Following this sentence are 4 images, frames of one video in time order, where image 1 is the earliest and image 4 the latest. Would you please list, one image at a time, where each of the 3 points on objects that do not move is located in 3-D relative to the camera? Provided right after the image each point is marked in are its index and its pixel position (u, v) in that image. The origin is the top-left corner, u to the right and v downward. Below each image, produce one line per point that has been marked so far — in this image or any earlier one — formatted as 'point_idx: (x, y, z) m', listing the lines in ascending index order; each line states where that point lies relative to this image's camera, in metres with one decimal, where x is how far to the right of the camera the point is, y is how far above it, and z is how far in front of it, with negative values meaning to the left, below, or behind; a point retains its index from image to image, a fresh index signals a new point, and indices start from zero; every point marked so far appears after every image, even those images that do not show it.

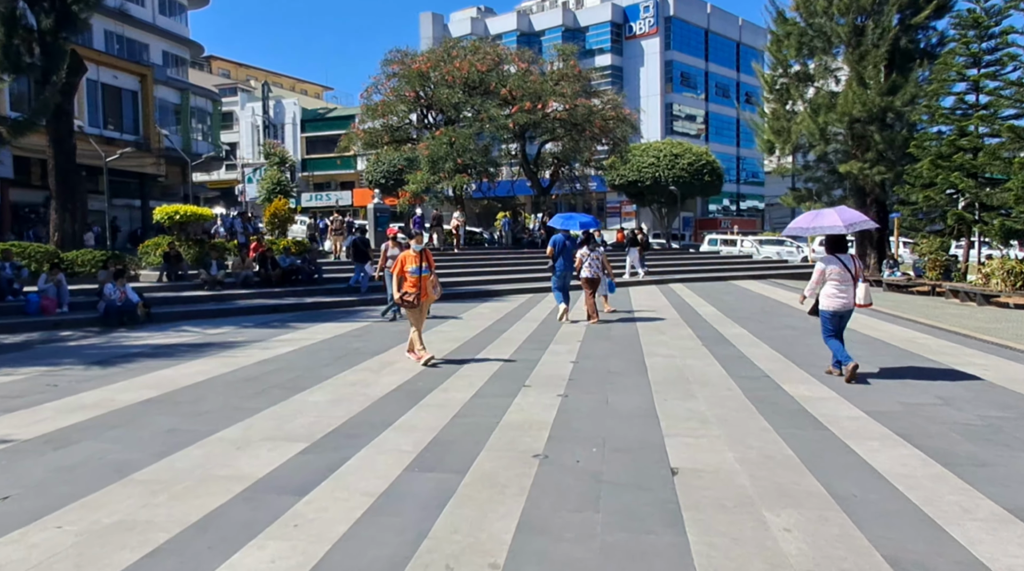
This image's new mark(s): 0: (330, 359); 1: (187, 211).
0: (-1.9, -0.8, +9.3) m
1: (-6.6, +1.5, +18.3) m
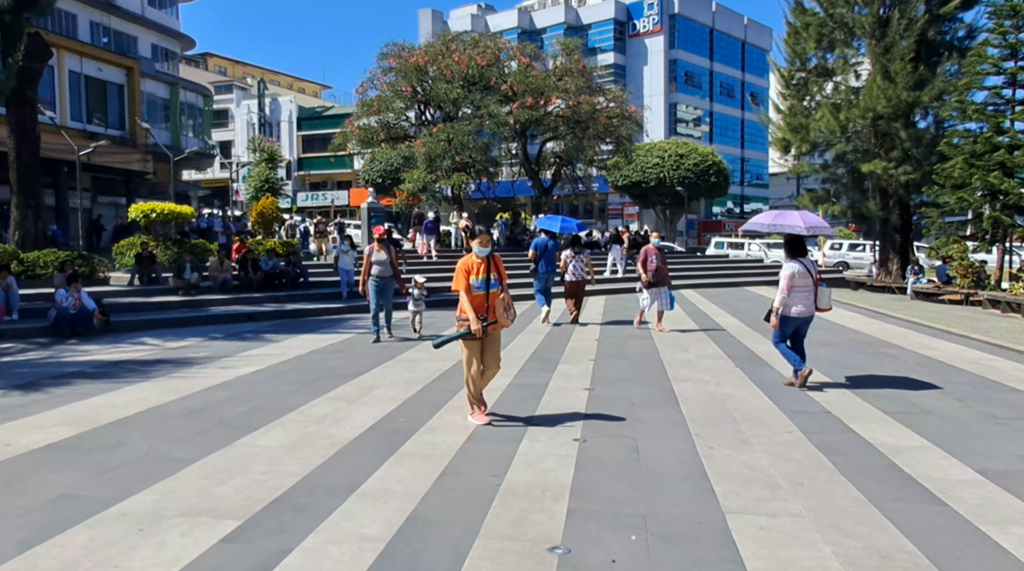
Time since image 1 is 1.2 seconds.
0: (-1.9, -0.8, +7.9) m
1: (-6.6, +1.4, +16.9) m
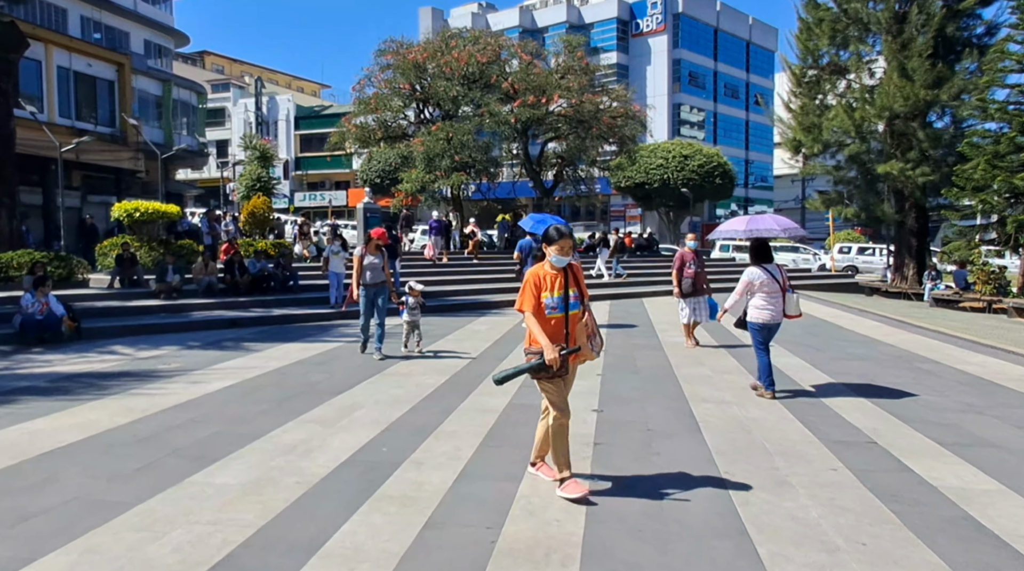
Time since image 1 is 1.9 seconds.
0: (-1.9, -0.9, +7.1) m
1: (-6.6, +1.4, +16.1) m
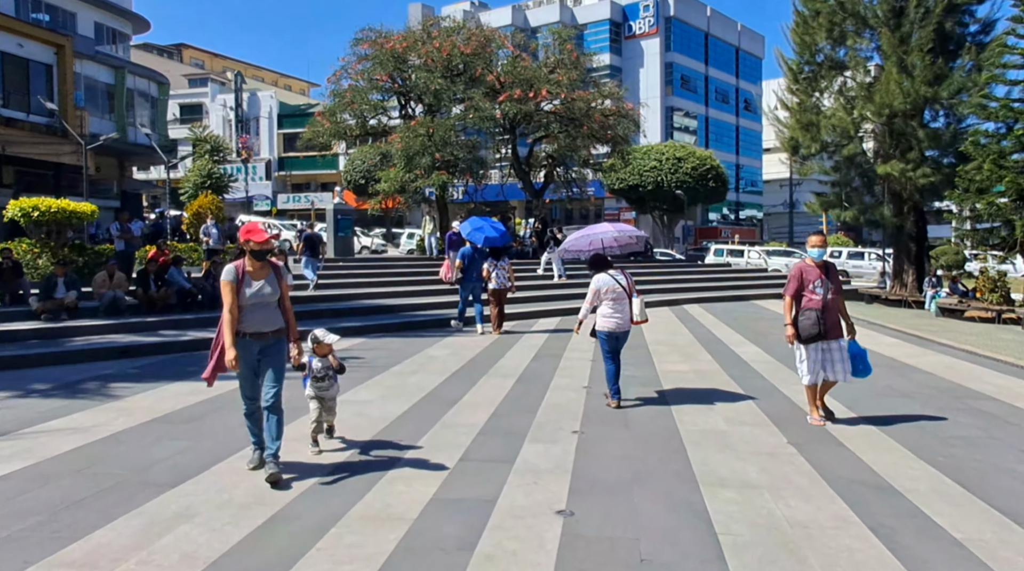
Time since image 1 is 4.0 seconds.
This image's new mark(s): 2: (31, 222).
0: (-2.3, -1.1, +4.5) m
1: (-7.0, +1.2, +13.5) m
2: (-7.3, +0.9, +13.5) m
